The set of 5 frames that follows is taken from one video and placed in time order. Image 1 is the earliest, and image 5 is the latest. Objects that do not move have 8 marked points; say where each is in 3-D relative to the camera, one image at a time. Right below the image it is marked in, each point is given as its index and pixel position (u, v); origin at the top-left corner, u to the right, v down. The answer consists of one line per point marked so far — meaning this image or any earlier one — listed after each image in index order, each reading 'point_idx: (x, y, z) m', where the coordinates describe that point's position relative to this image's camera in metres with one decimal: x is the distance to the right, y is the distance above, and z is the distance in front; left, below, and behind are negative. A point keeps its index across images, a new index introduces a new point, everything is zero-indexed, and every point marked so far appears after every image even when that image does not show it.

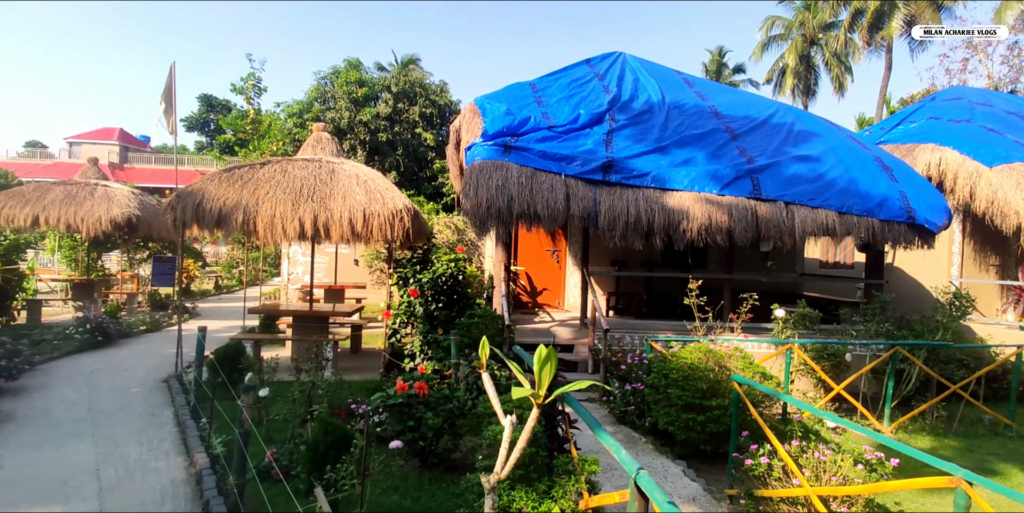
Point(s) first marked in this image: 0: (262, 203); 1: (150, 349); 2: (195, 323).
0: (-2.9, +0.6, +6.4) m
1: (-5.5, -1.4, +8.4) m
2: (-6.4, -1.3, +11.2) m
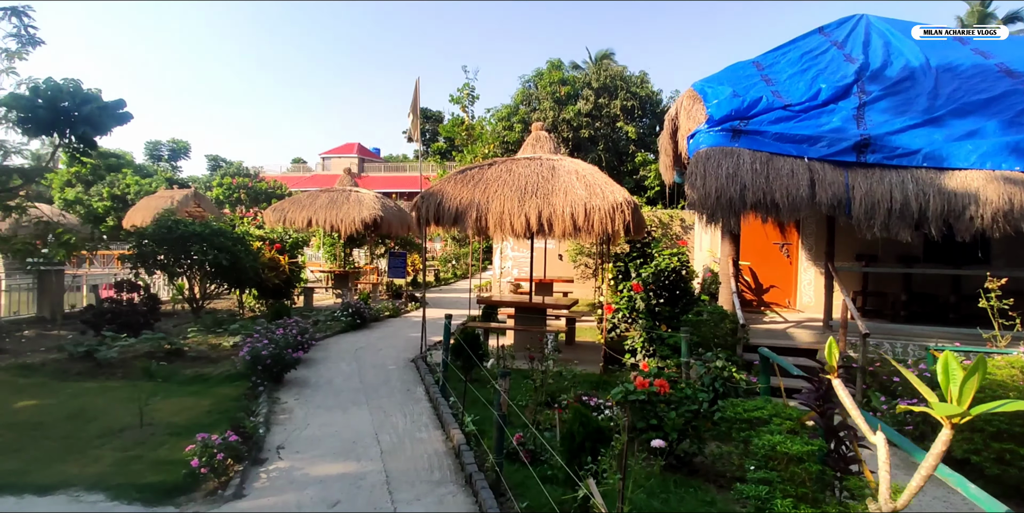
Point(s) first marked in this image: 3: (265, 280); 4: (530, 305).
0: (-0.2, +0.7, +6.8) m
1: (-2.0, -1.3, +9.6) m
2: (-1.9, -1.2, +12.5) m
3: (-5.0, -0.5, +11.1) m
4: (+0.3, -0.7, +7.9) m
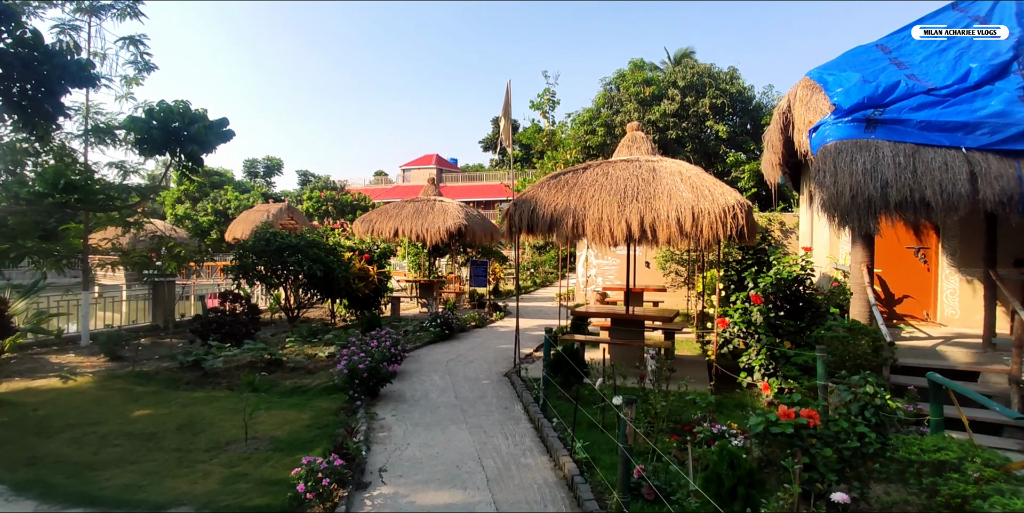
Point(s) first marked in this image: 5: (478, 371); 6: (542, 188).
0: (+0.9, +0.6, +6.4) m
1: (-0.5, -1.5, +9.4) m
2: (0.0, -1.4, +12.3) m
3: (-3.2, -0.7, +11.3) m
4: (+1.5, -0.8, +7.4) m
5: (-0.5, -1.5, +7.3) m
6: (+0.4, +0.9, +6.9) m
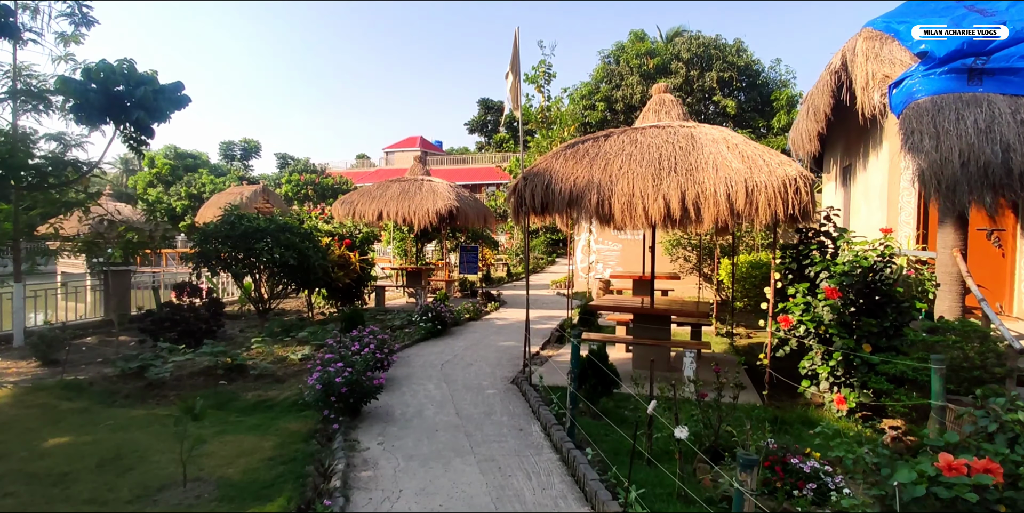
0: (+1.0, +0.7, +5.3) m
1: (-0.5, -1.2, +8.3) m
2: (-0.1, -1.1, +11.2) m
3: (-3.2, -0.4, +10.1) m
4: (+1.6, -0.6, +6.3) m
5: (-0.4, -1.3, +6.1) m
6: (+0.5, +1.0, +5.7) m
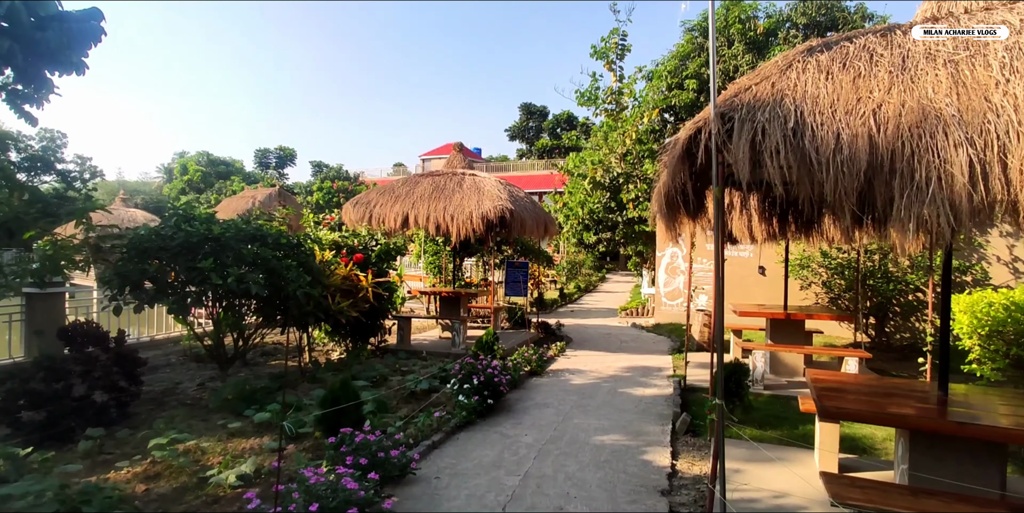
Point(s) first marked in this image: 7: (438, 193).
0: (+1.7, +0.5, +1.9) m
1: (+0.4, -1.5, +4.9) m
2: (+1.0, -1.5, +7.8) m
3: (-2.2, -0.7, +6.9) m
4: (+2.4, -0.9, +2.9) m
5: (+0.4, -1.5, +2.8) m
6: (+1.2, +0.8, +2.4) m
7: (-1.2, +1.0, +8.9) m
